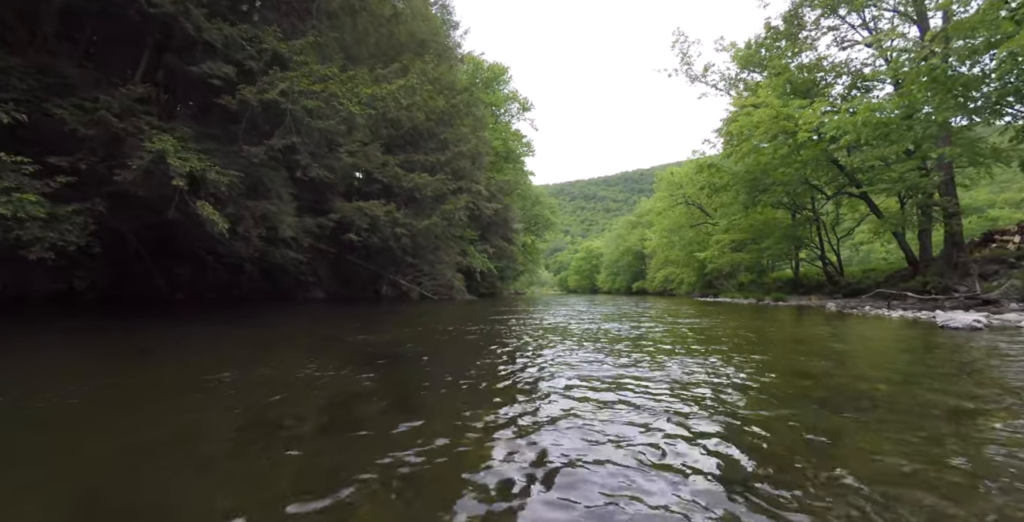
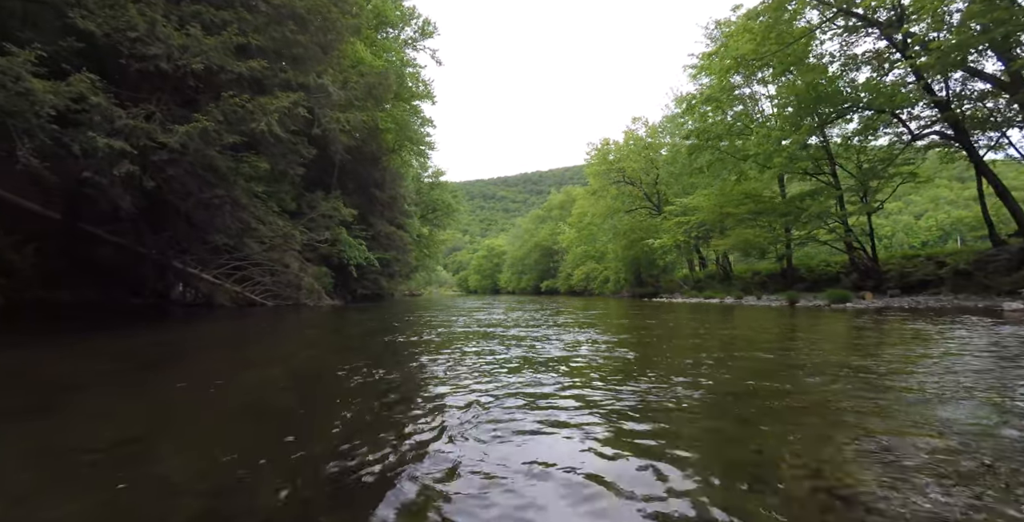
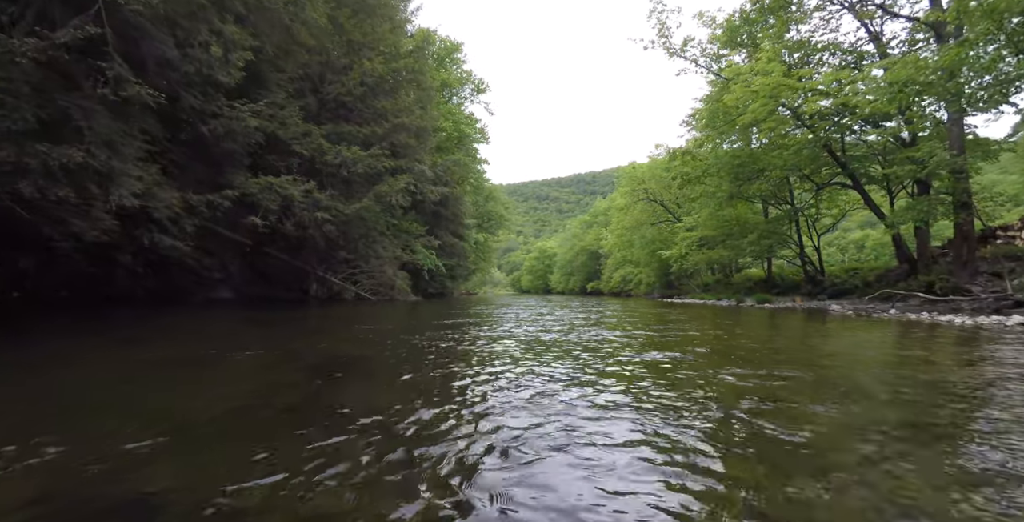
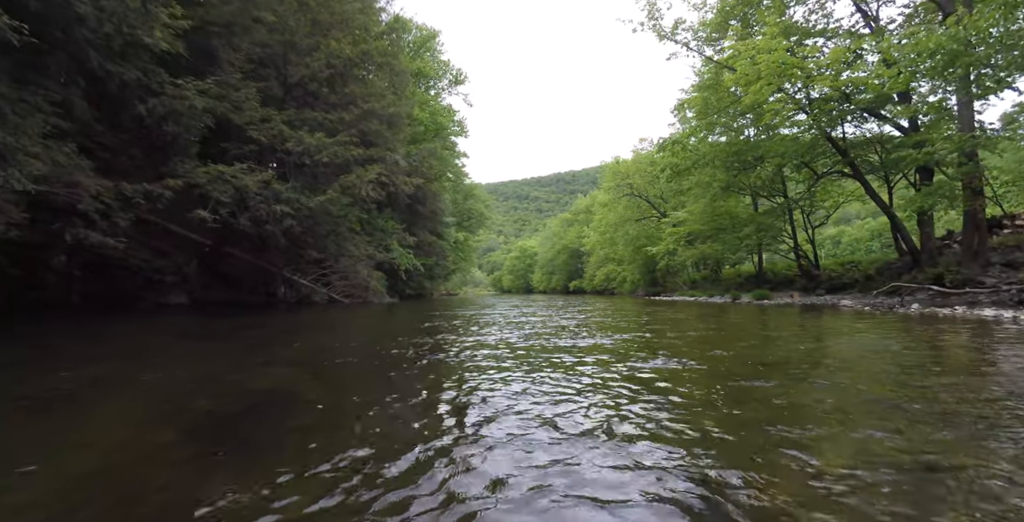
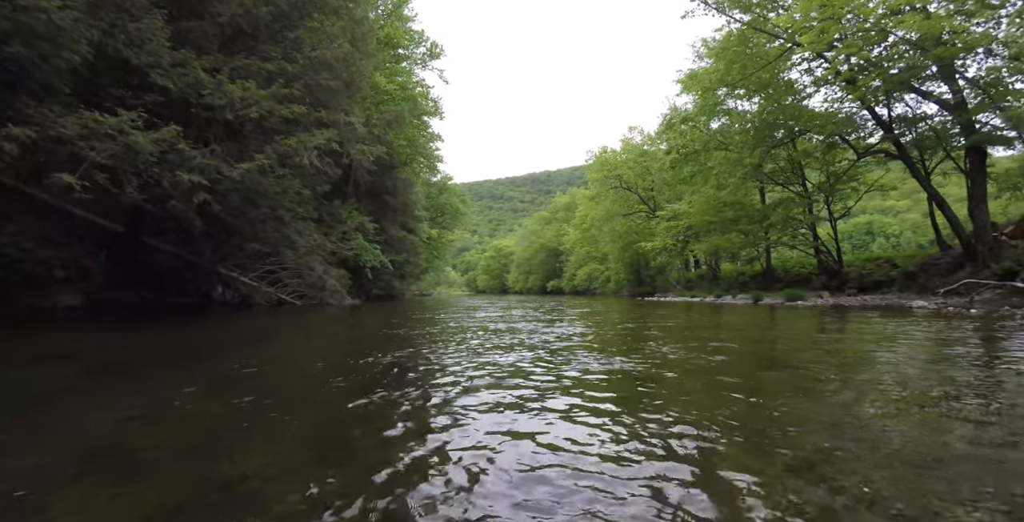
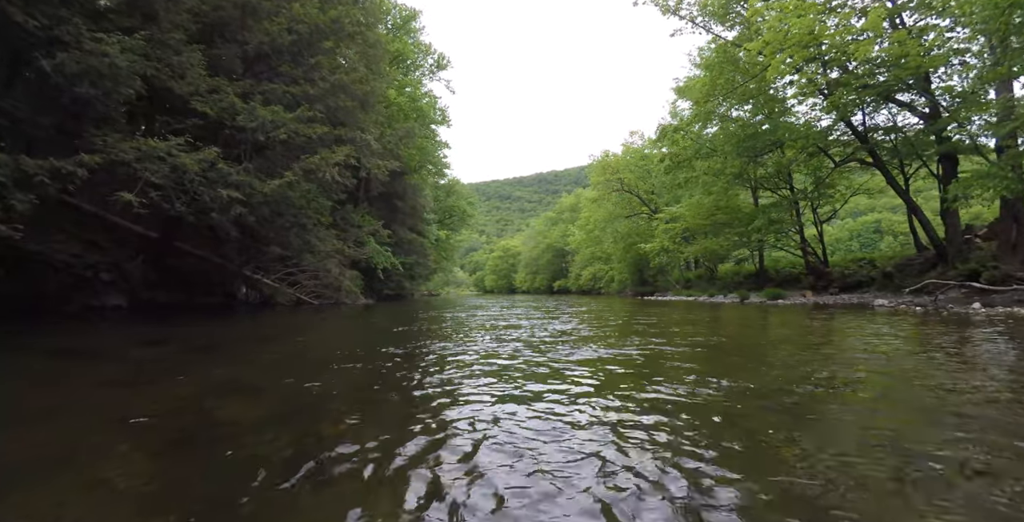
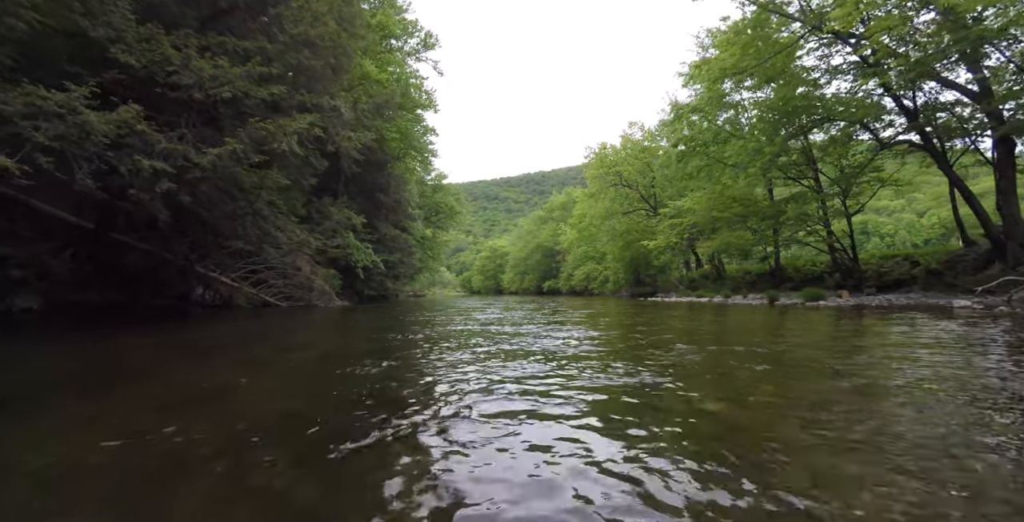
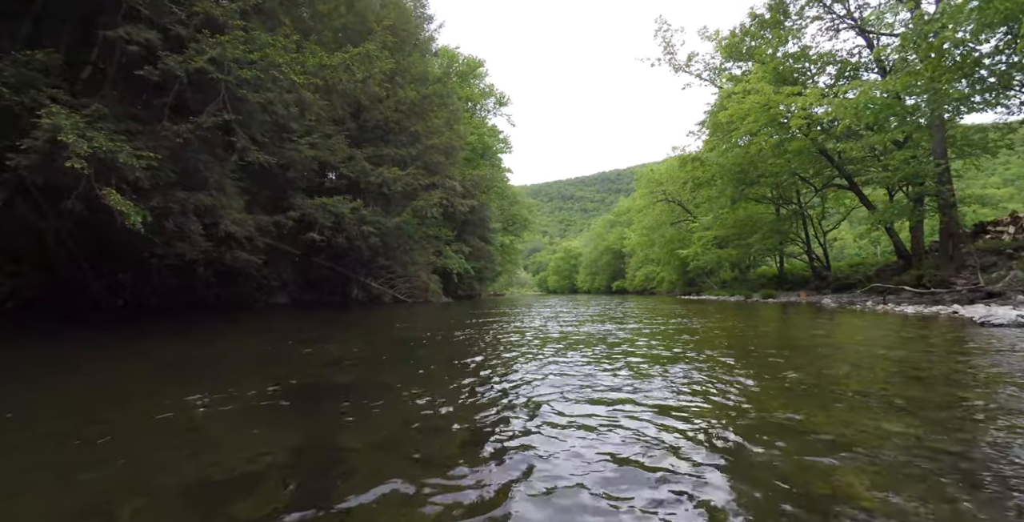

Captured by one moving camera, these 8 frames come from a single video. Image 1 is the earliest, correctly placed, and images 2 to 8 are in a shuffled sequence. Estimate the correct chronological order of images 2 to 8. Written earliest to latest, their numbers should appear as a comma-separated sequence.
8, 3, 4, 6, 5, 7, 2
